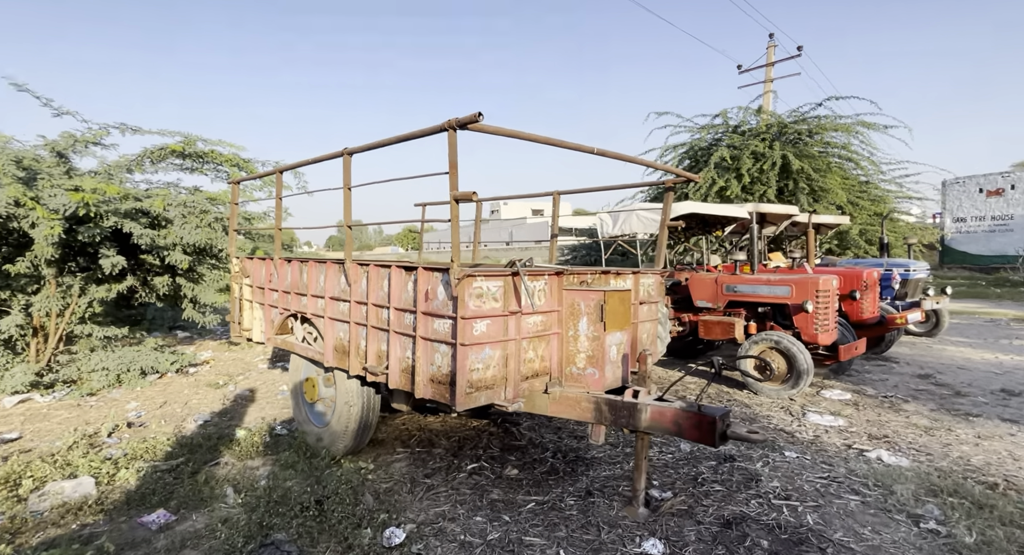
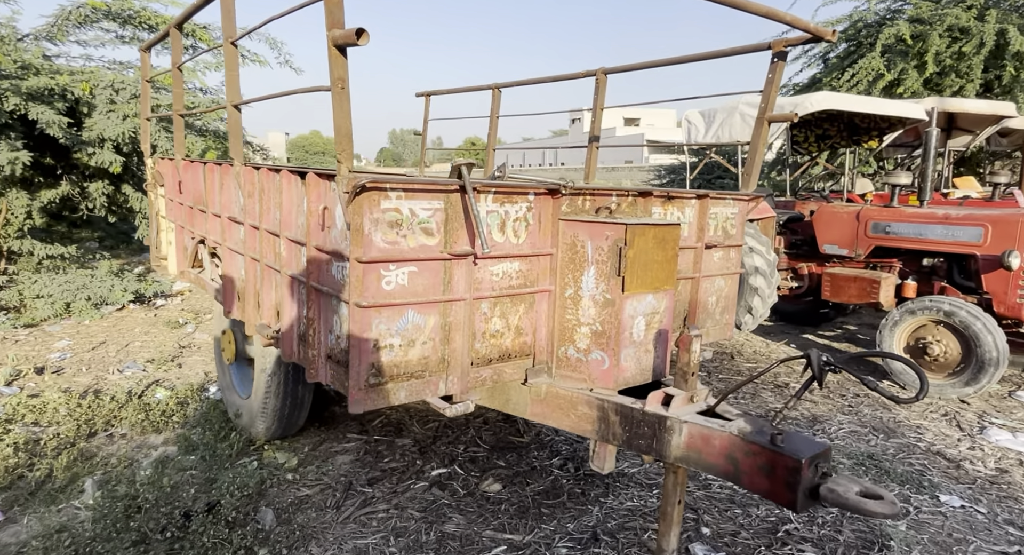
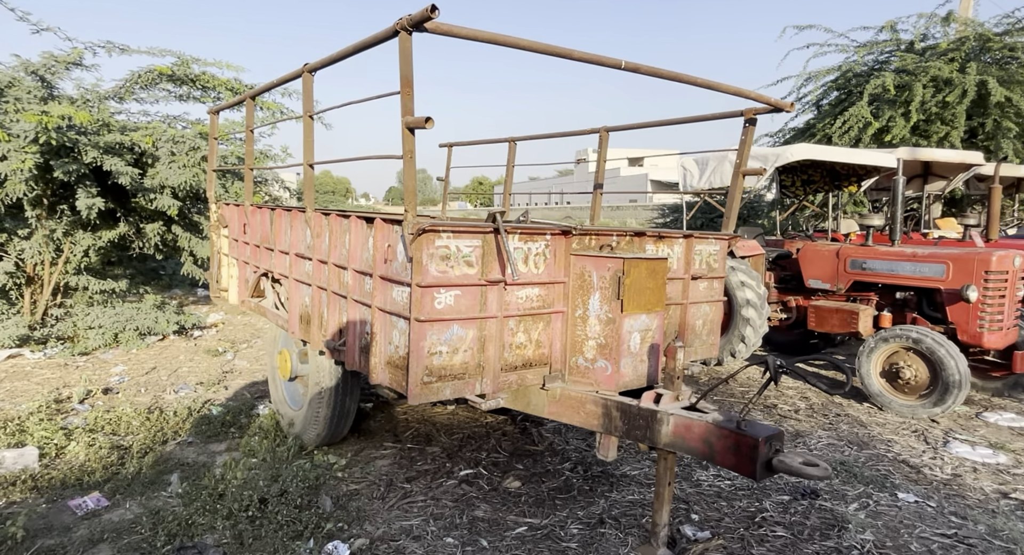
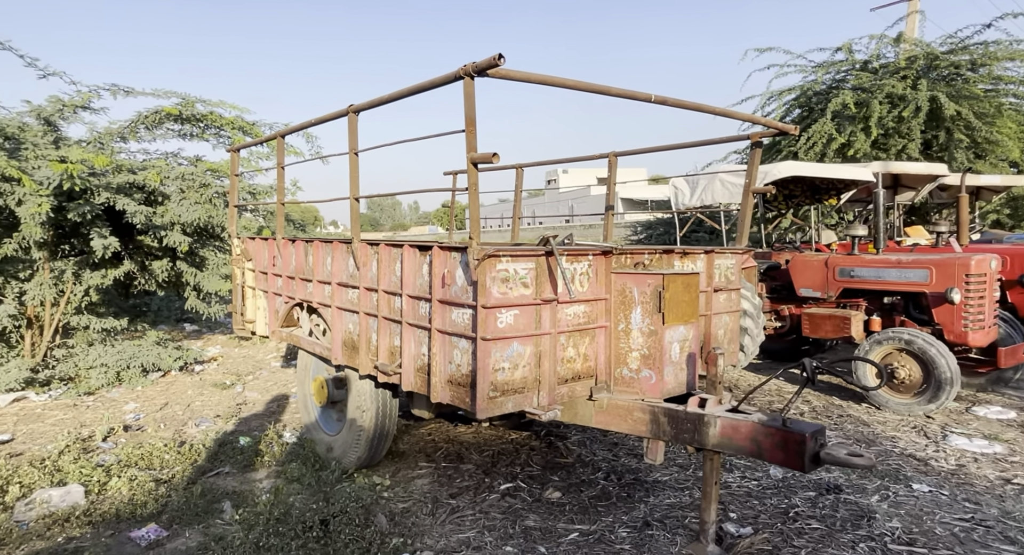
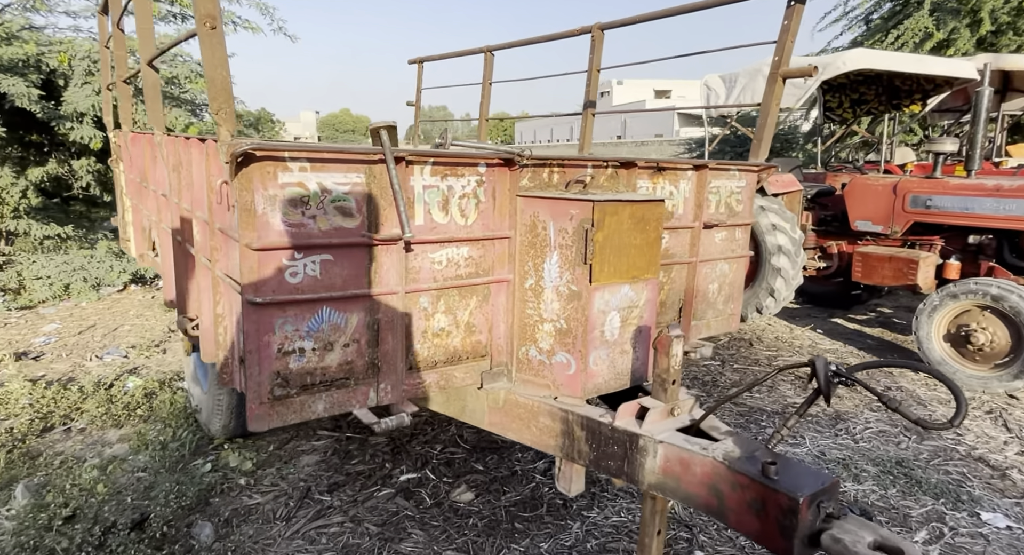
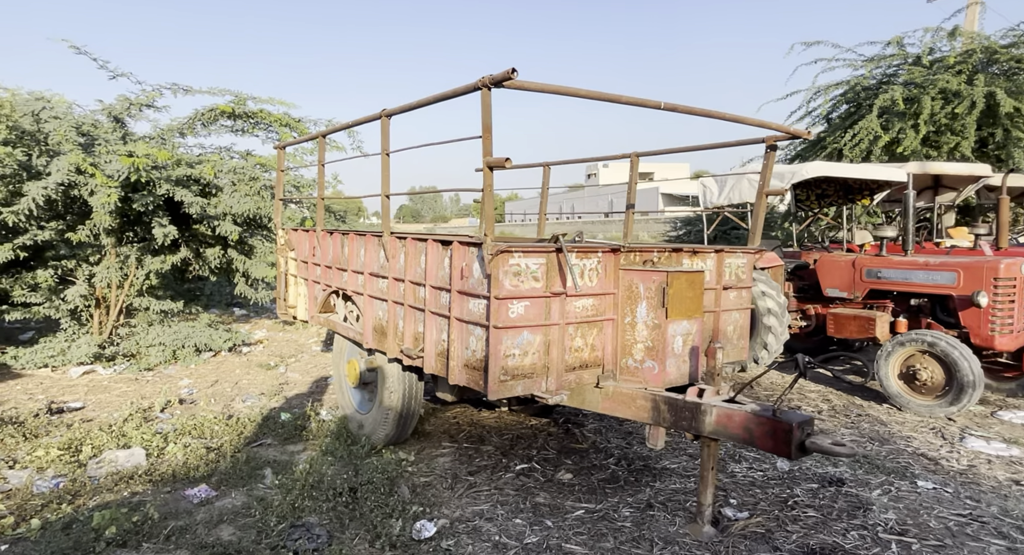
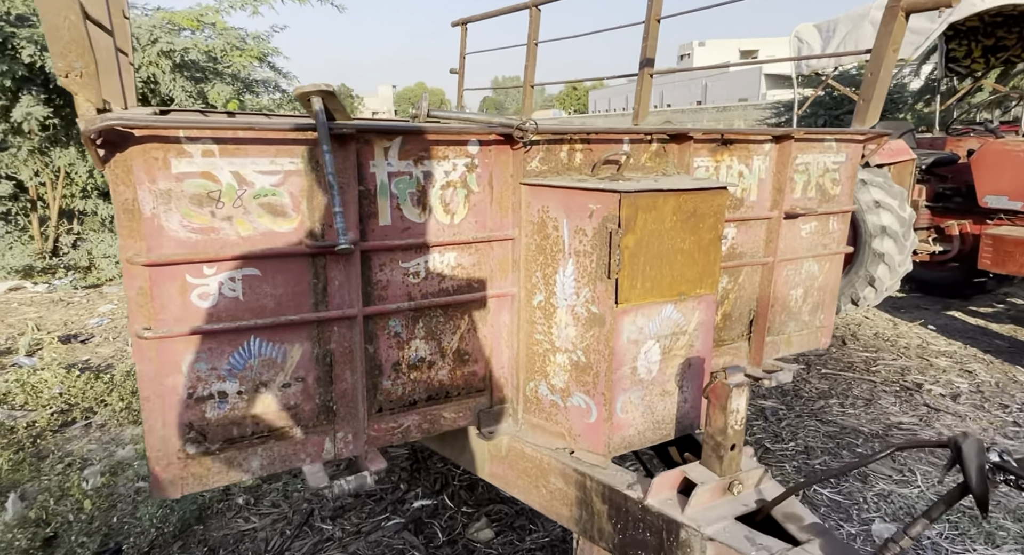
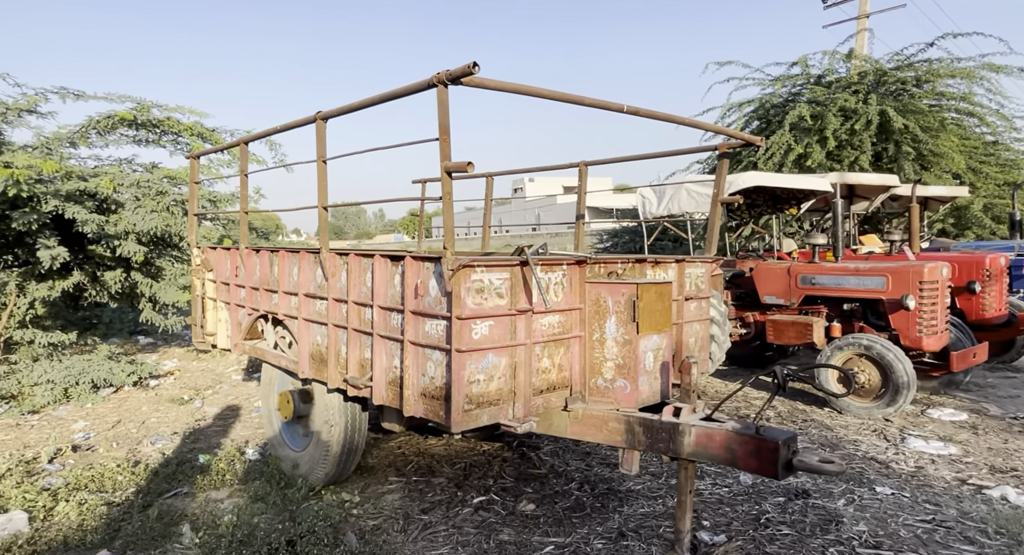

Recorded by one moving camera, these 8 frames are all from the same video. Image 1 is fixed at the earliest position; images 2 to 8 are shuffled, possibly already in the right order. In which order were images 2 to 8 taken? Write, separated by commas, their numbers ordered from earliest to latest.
8, 4, 6, 3, 2, 5, 7
